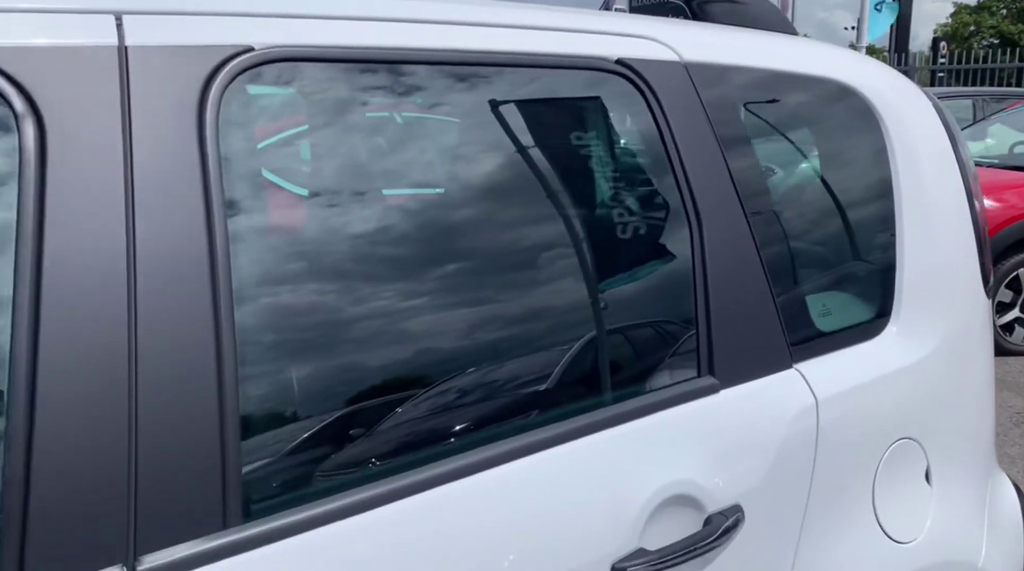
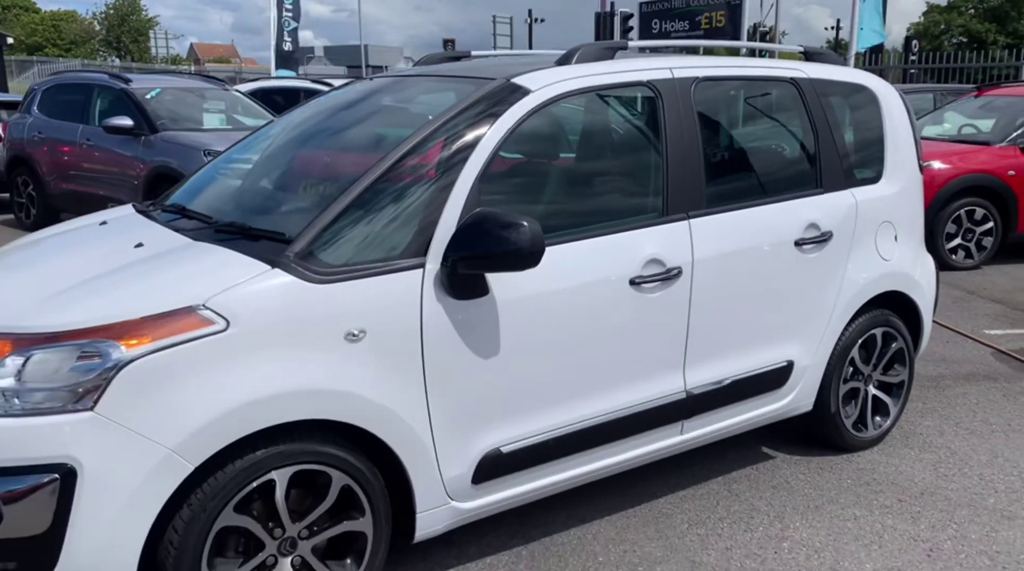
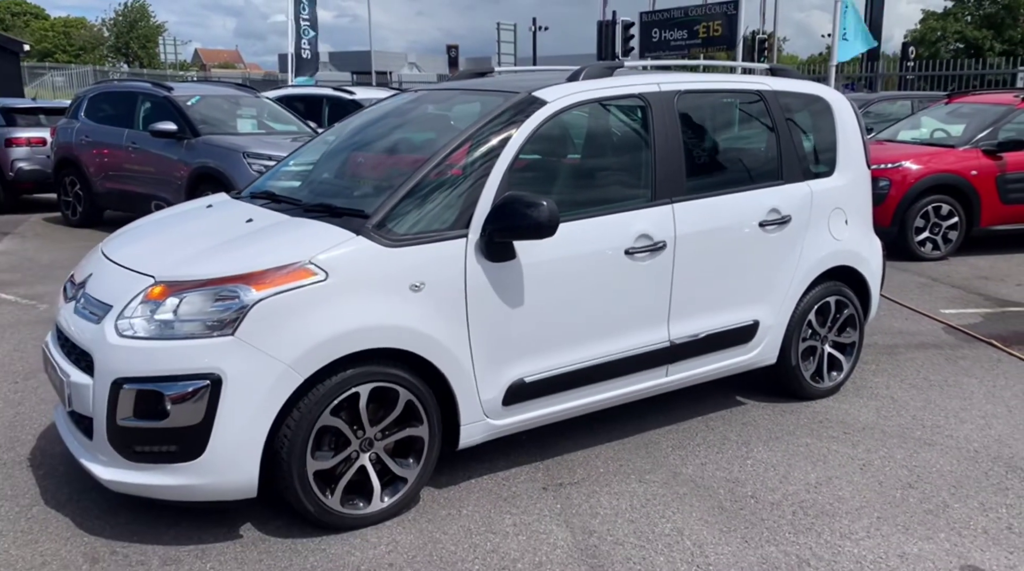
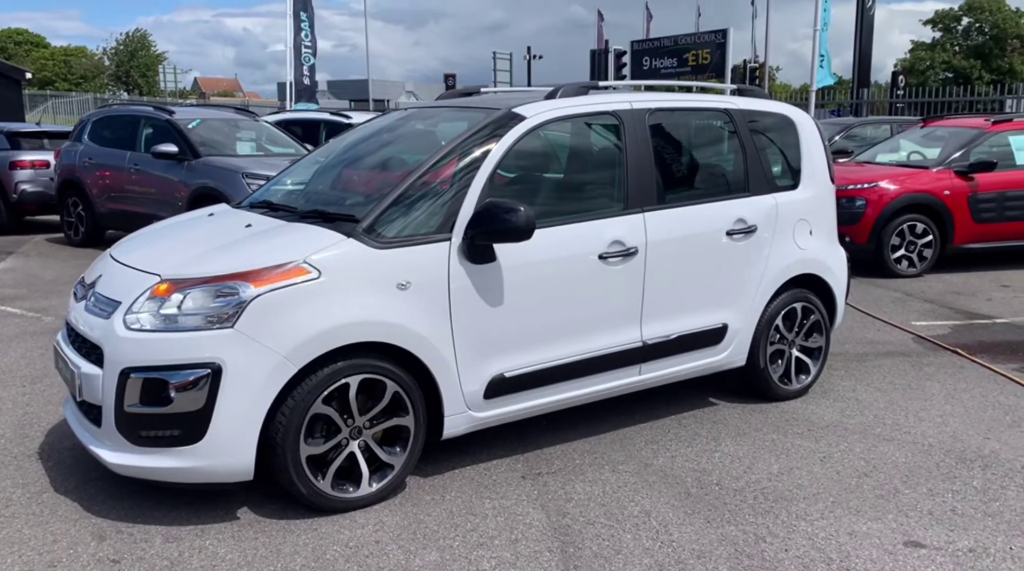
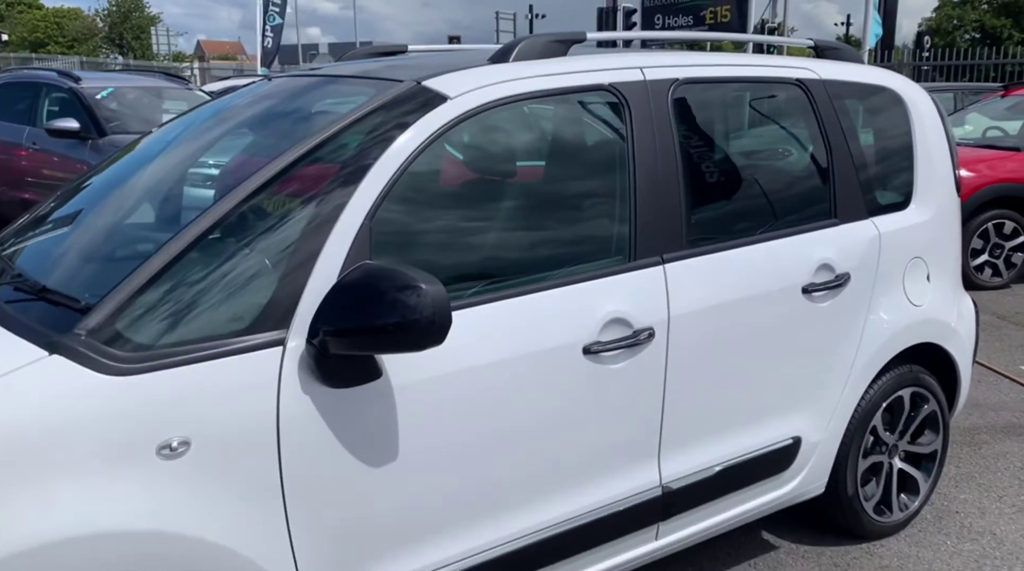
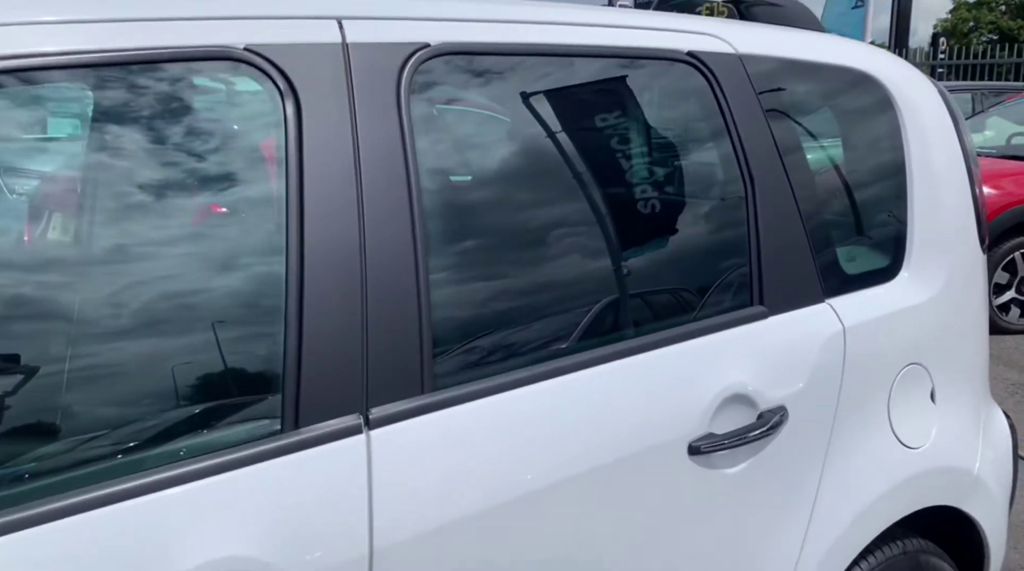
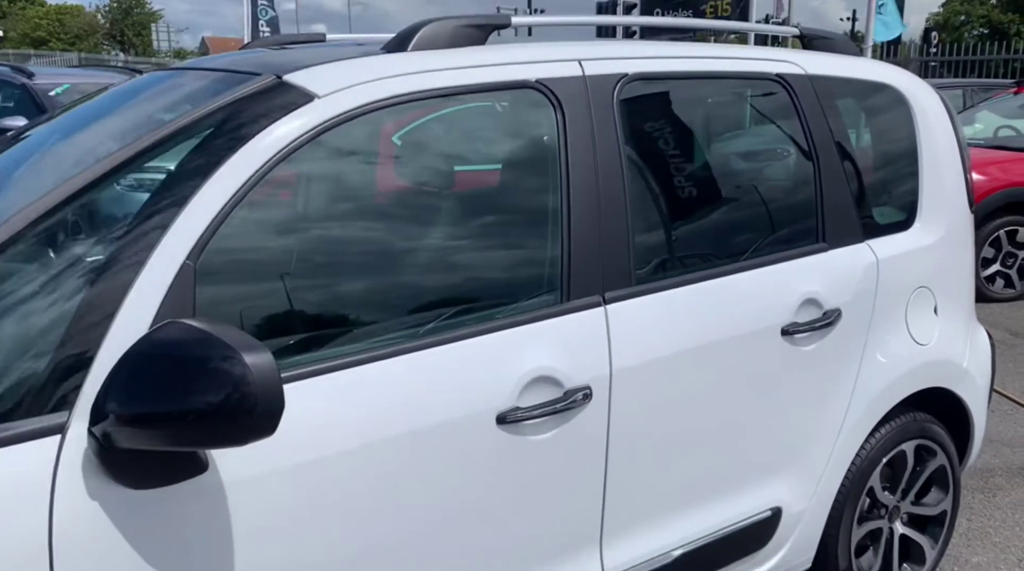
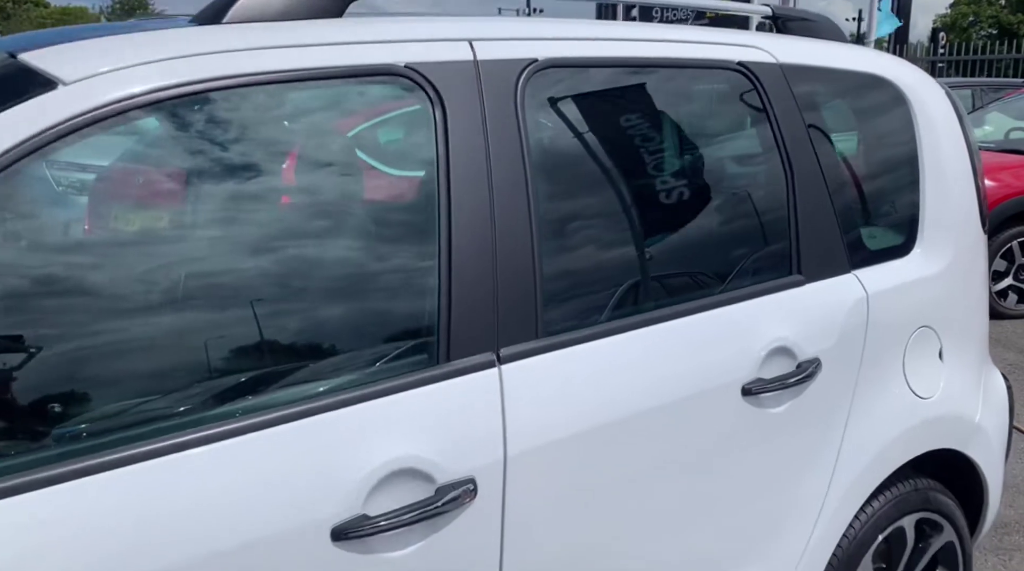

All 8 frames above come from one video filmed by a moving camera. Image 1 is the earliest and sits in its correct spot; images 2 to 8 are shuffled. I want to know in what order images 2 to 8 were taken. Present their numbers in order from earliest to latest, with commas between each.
6, 8, 7, 5, 2, 3, 4
